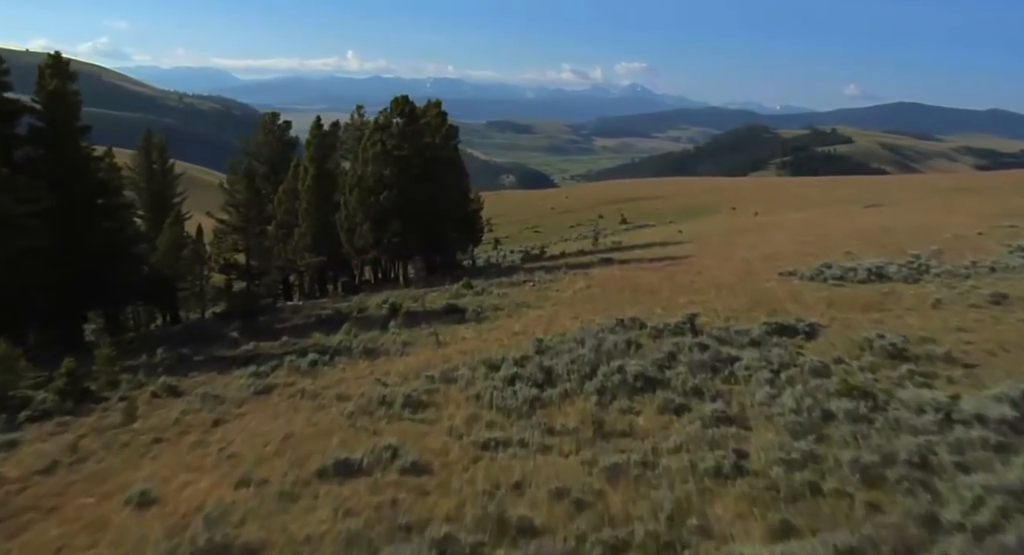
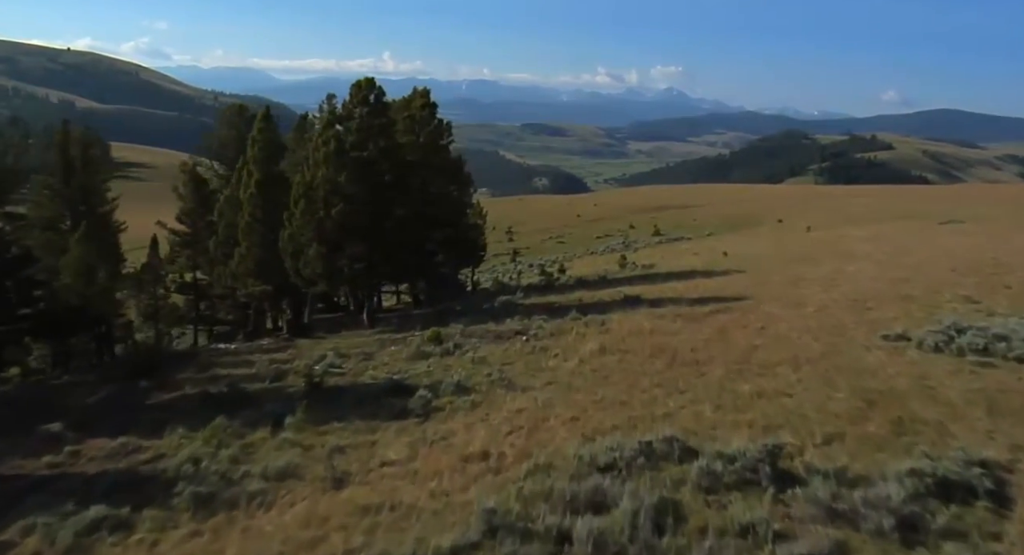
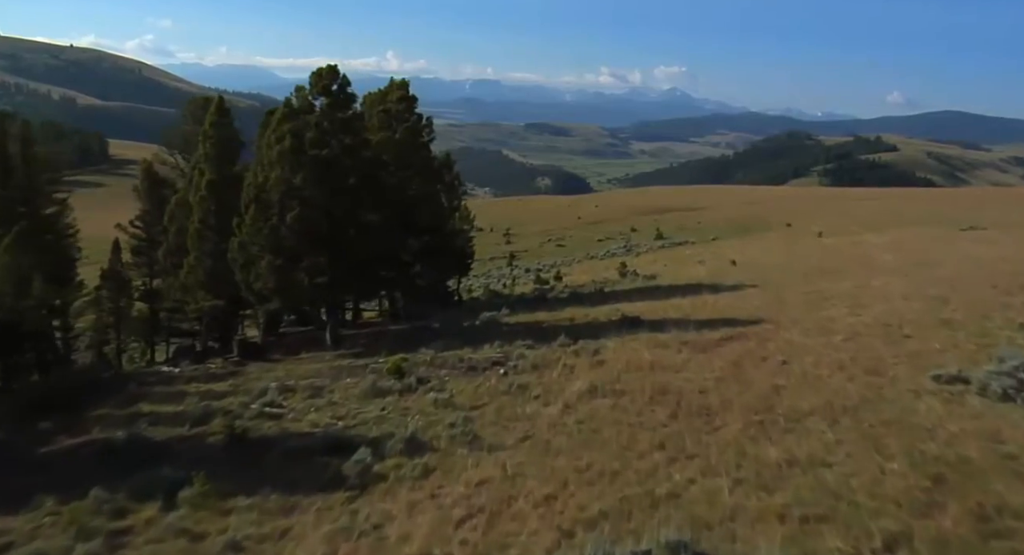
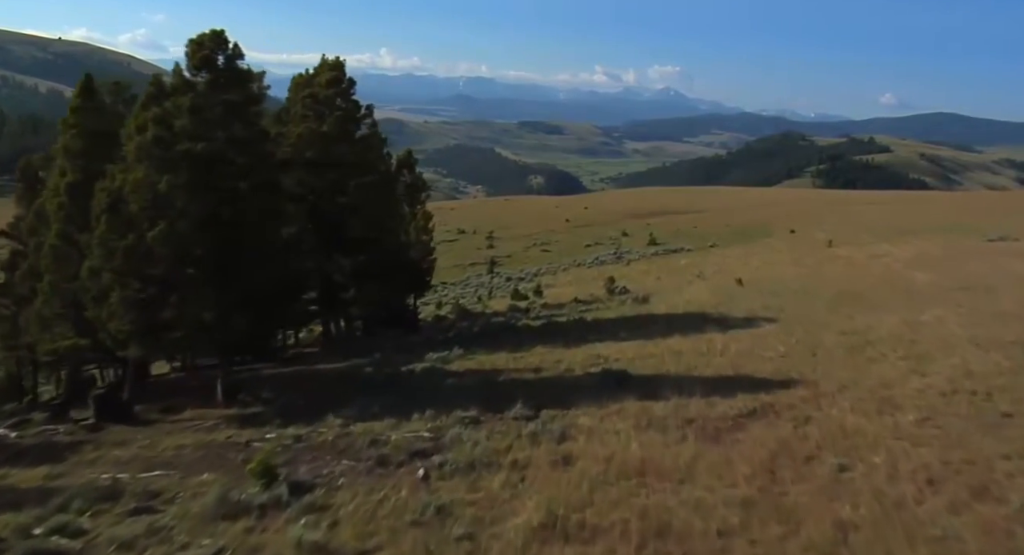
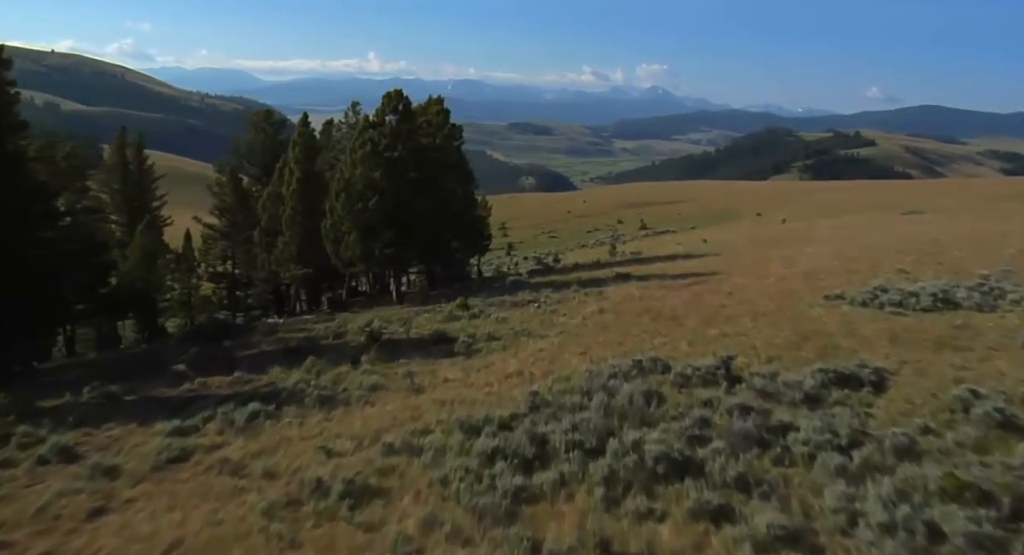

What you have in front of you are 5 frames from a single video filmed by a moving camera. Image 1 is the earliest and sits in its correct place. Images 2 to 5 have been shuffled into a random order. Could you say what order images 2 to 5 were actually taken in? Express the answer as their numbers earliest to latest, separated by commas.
5, 2, 3, 4
